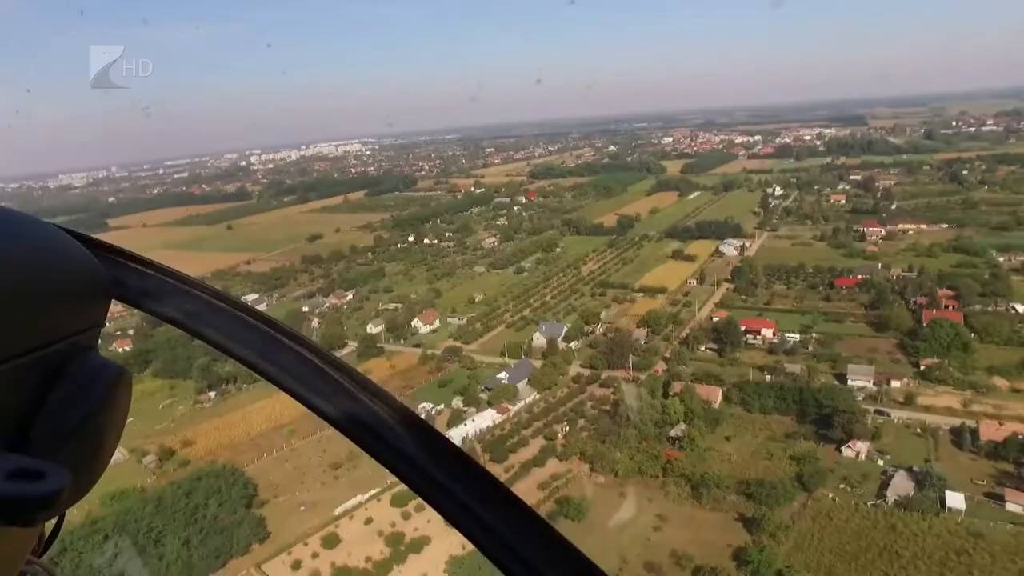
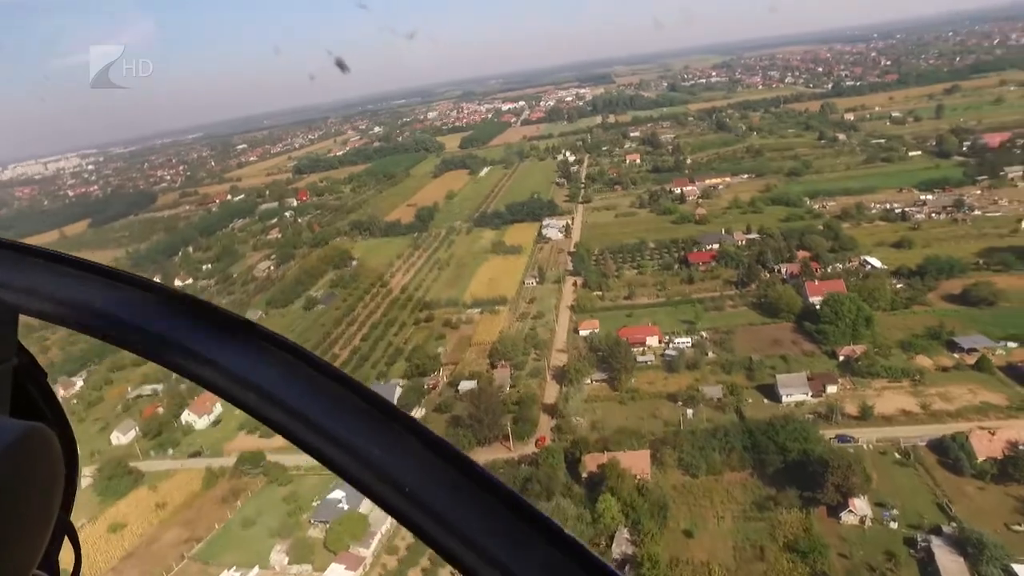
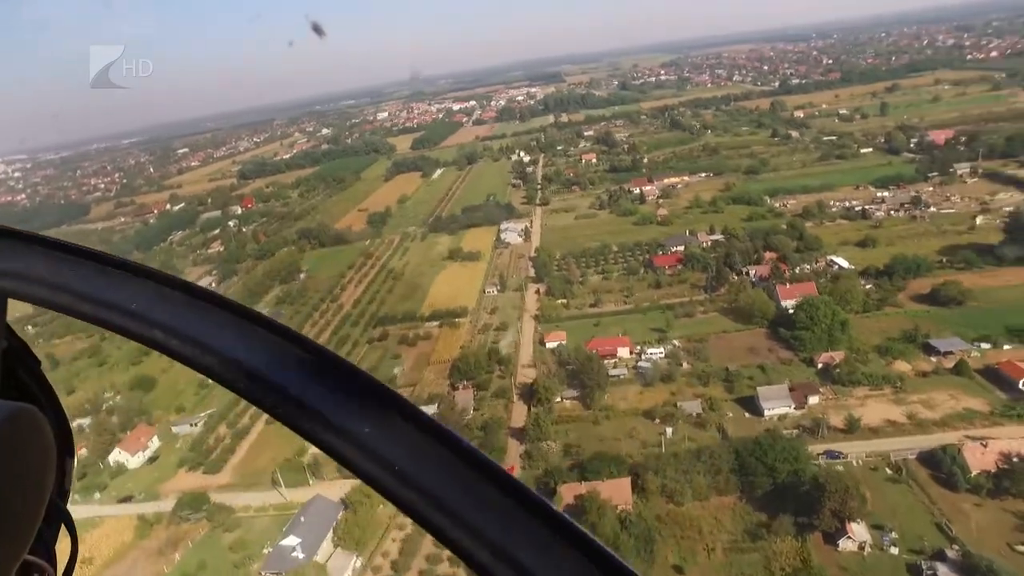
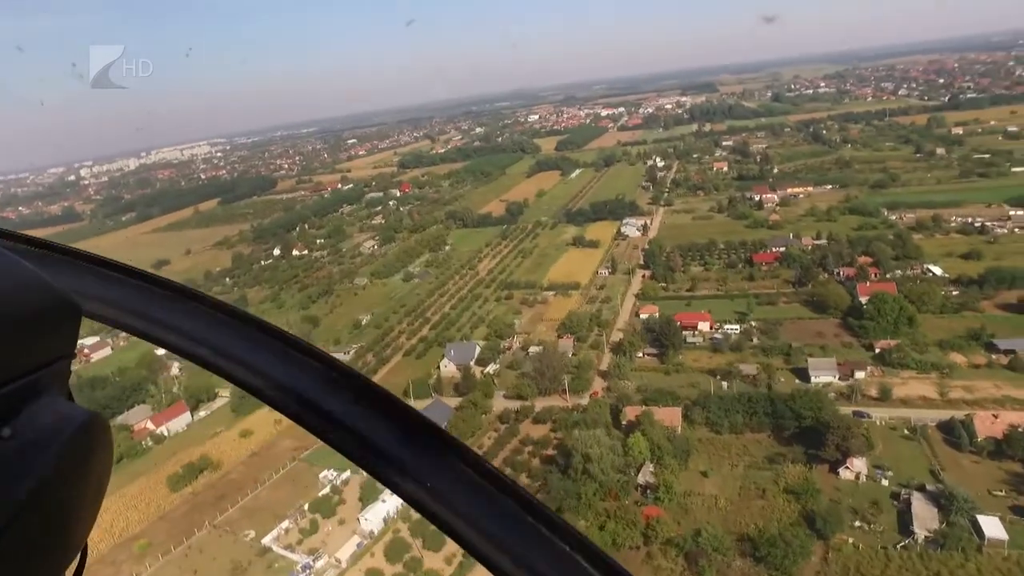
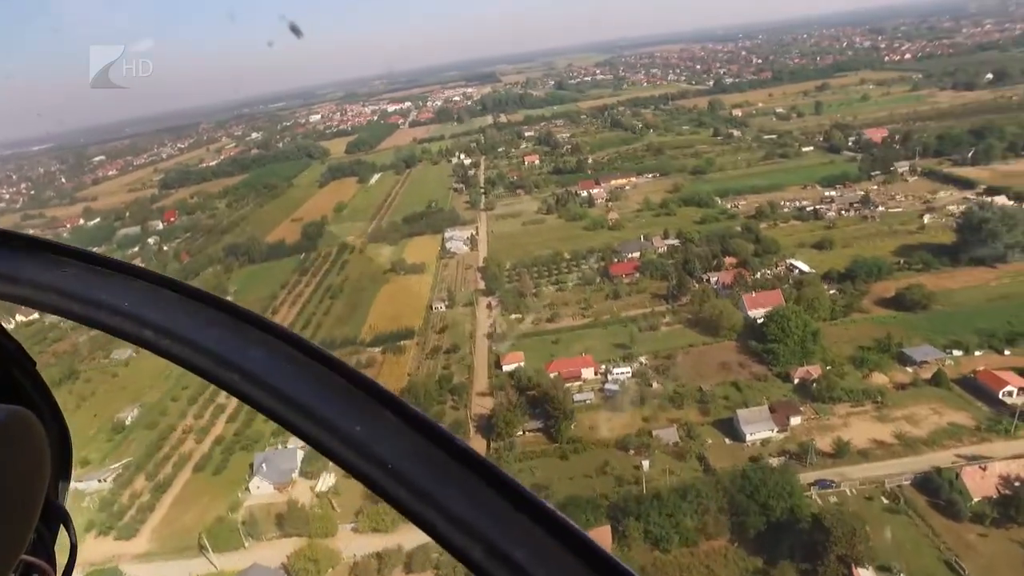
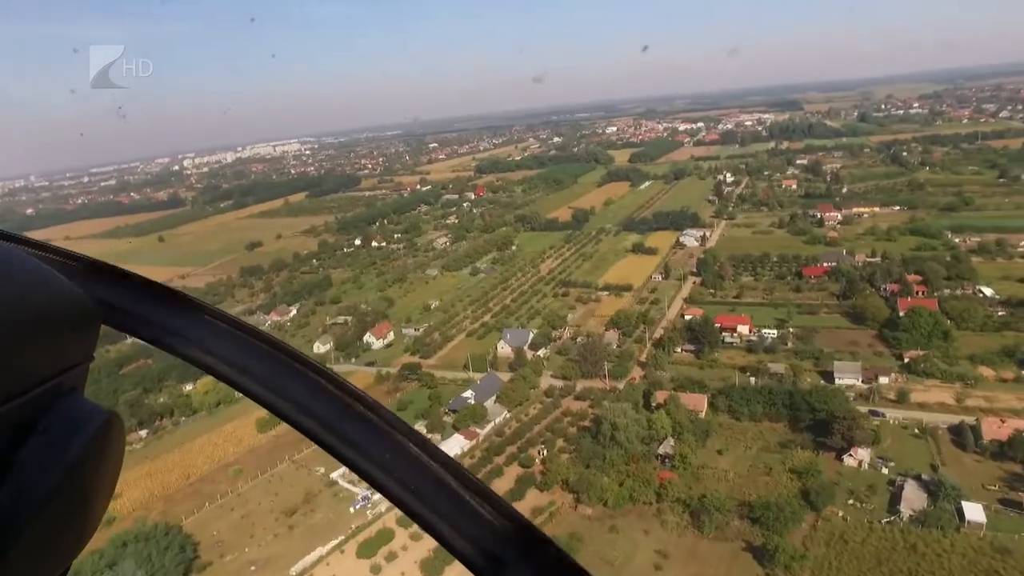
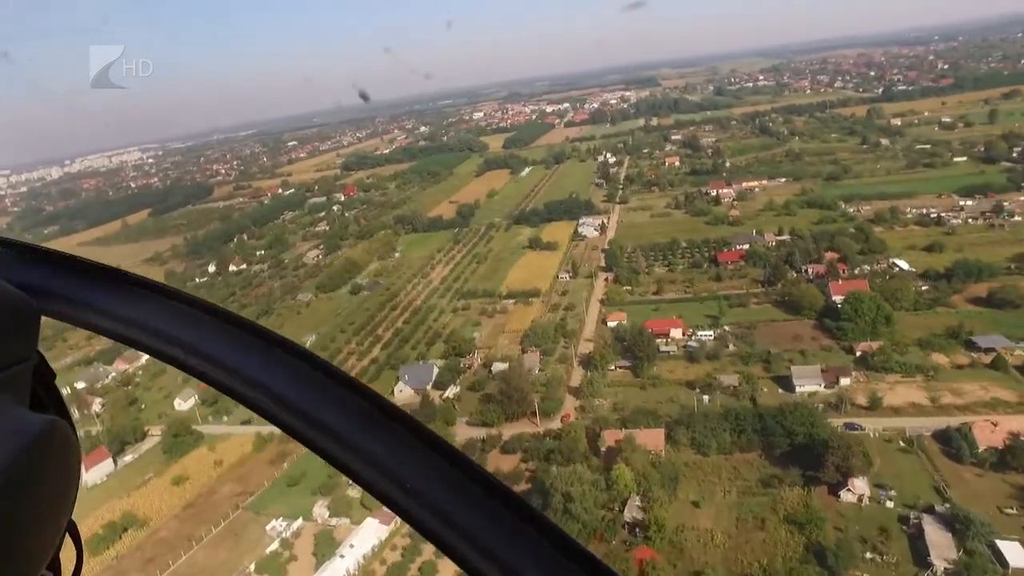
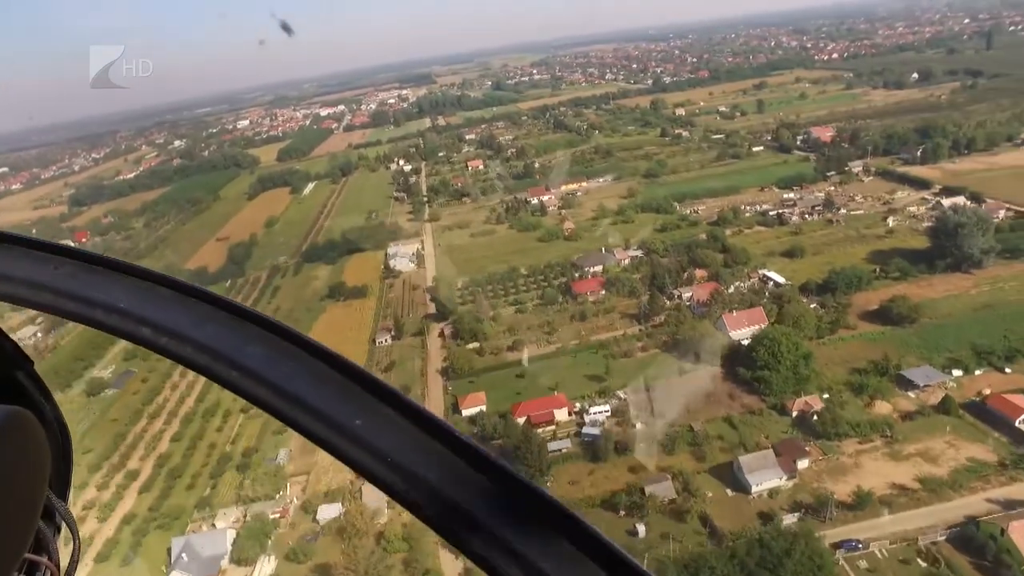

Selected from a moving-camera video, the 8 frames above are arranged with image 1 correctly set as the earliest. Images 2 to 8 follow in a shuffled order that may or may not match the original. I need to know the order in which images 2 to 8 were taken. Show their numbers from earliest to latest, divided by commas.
6, 4, 7, 2, 3, 5, 8
